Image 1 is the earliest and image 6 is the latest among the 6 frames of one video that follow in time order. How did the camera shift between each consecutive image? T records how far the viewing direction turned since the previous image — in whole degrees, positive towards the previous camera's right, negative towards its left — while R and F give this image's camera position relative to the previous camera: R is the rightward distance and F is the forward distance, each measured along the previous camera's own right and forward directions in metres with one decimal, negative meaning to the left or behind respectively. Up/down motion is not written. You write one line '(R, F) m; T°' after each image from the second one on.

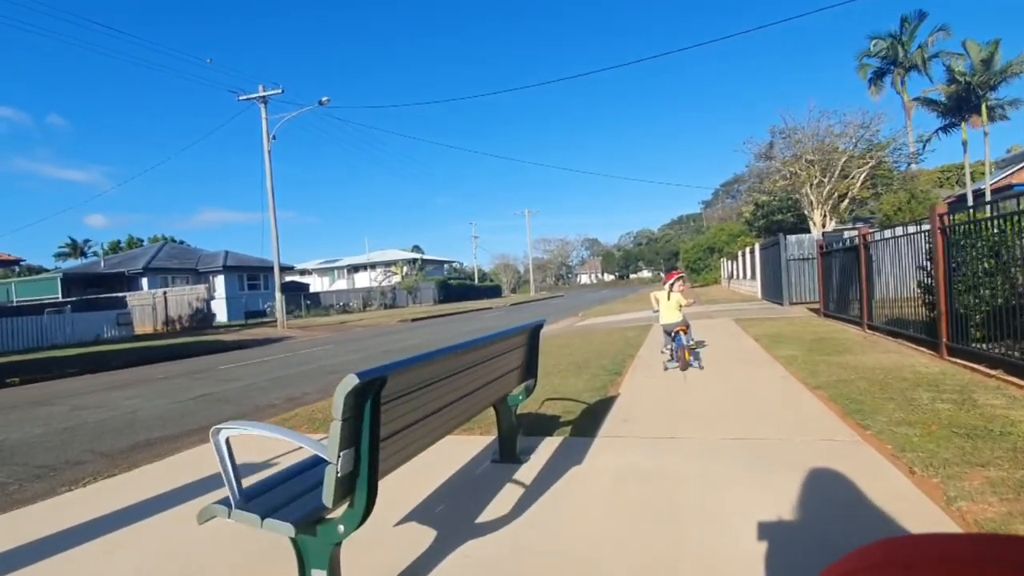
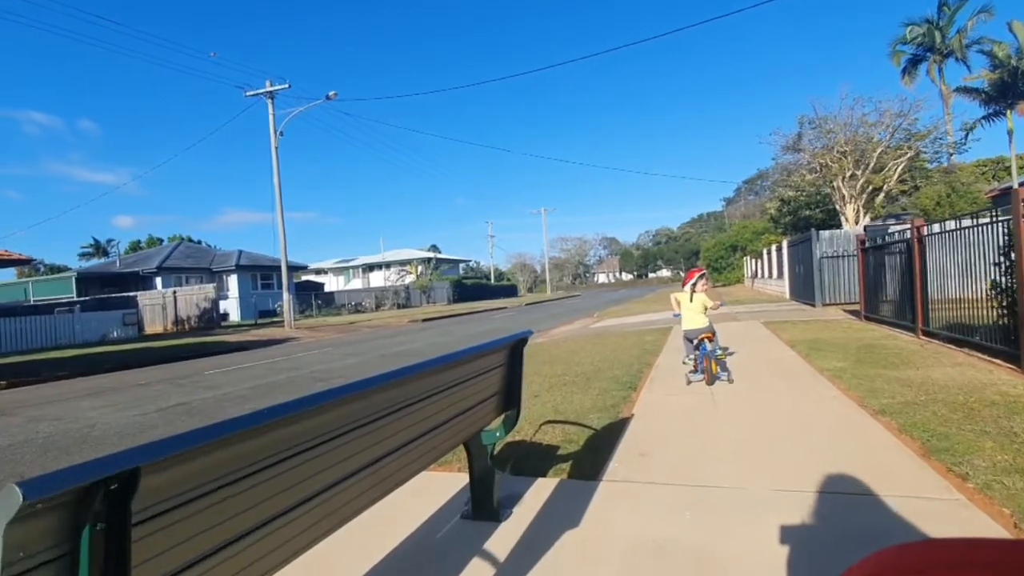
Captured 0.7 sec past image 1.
(+0.2, +1.3) m; -2°
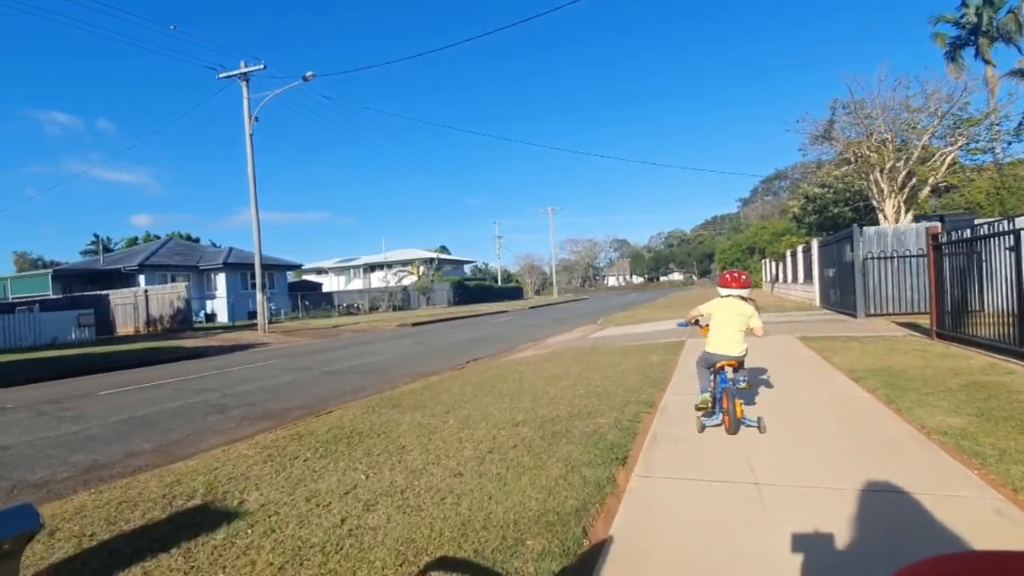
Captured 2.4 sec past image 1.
(+0.7, +3.1) m; -1°
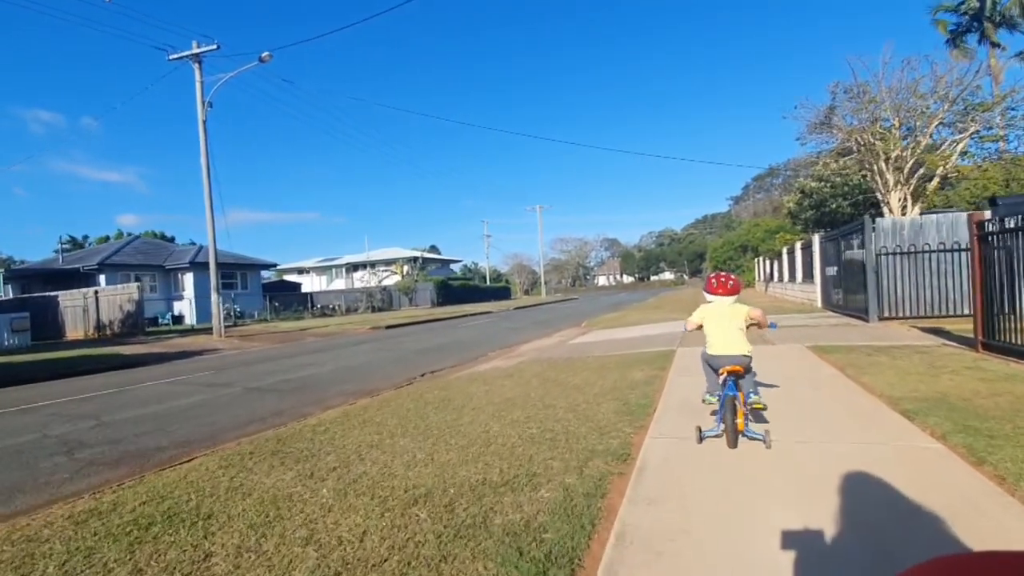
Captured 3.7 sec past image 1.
(+0.6, +2.2) m; +1°
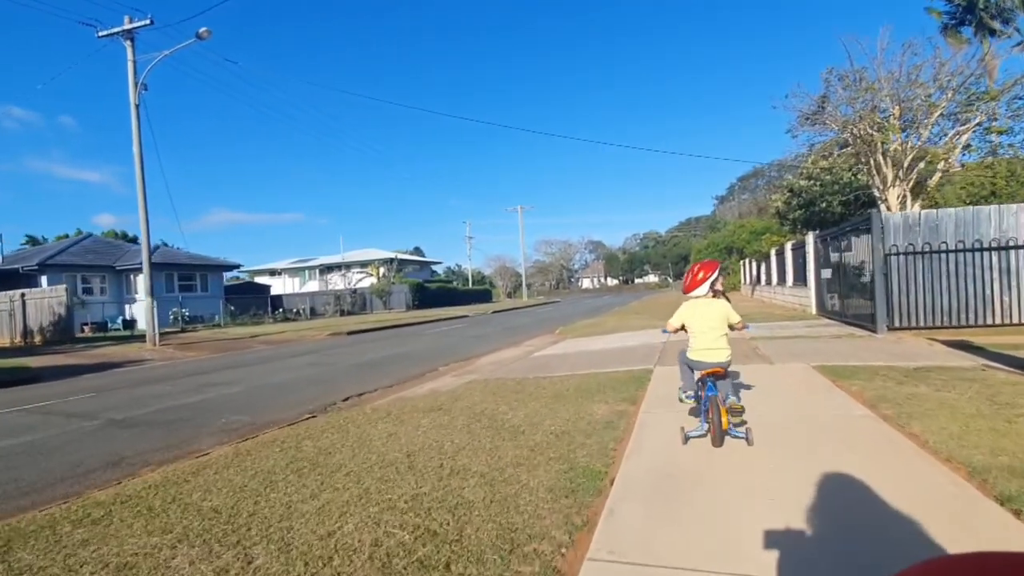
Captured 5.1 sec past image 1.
(+0.7, +2.3) m; +1°
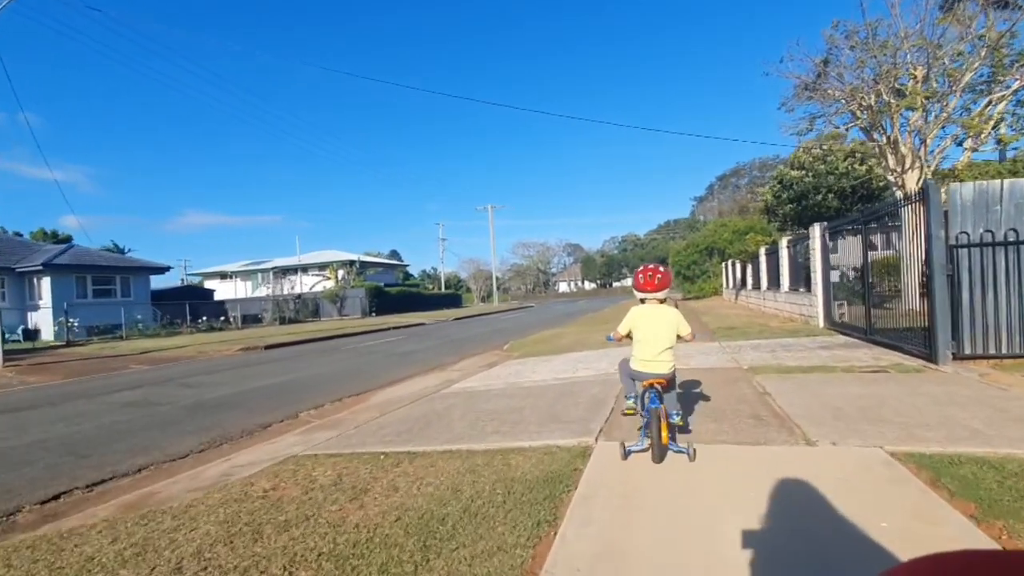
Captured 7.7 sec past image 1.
(+1.3, +4.5) m; +2°
